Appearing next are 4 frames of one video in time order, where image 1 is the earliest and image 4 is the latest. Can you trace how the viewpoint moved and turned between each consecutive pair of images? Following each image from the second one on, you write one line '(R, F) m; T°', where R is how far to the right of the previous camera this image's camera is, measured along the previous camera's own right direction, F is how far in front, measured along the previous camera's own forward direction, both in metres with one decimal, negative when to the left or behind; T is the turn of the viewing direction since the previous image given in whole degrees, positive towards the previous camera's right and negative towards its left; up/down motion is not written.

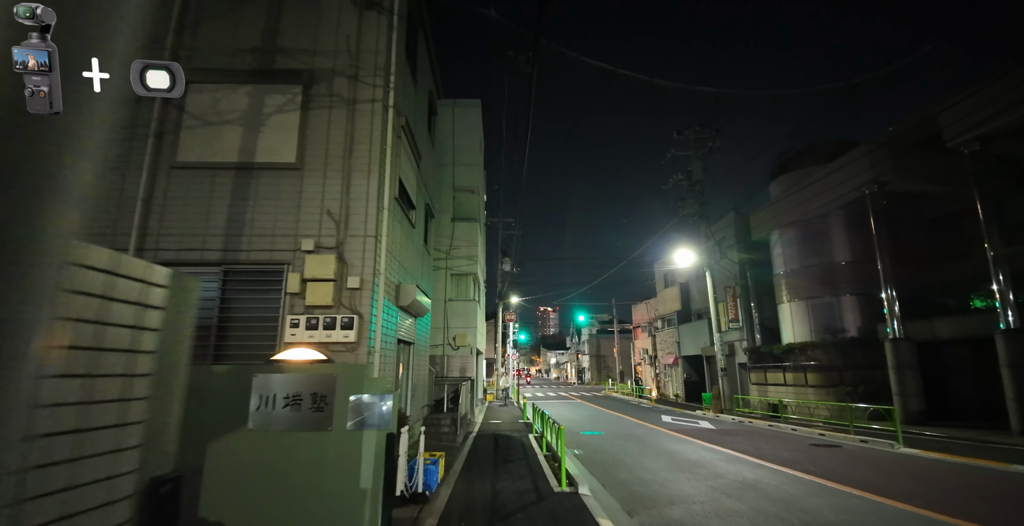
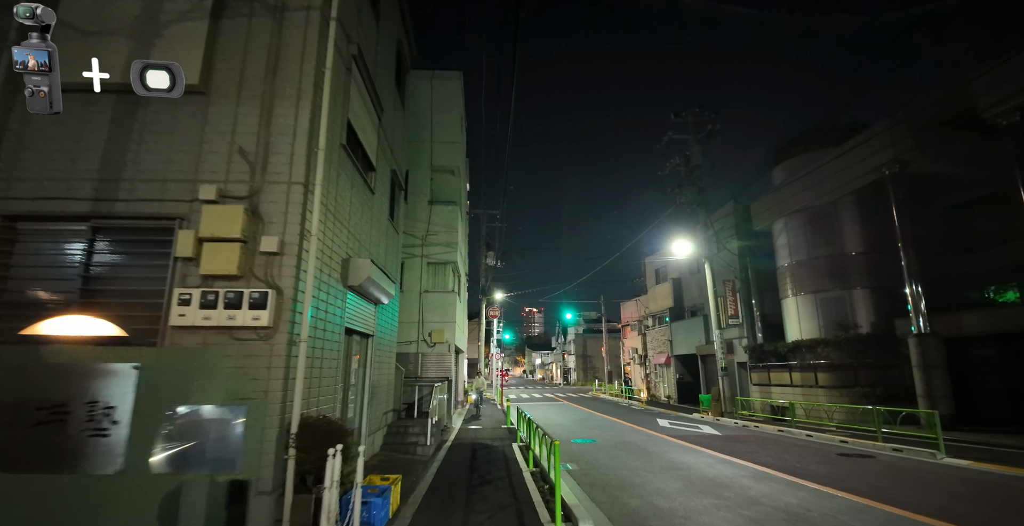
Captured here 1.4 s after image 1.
(+0.1, +2.0) m; +2°
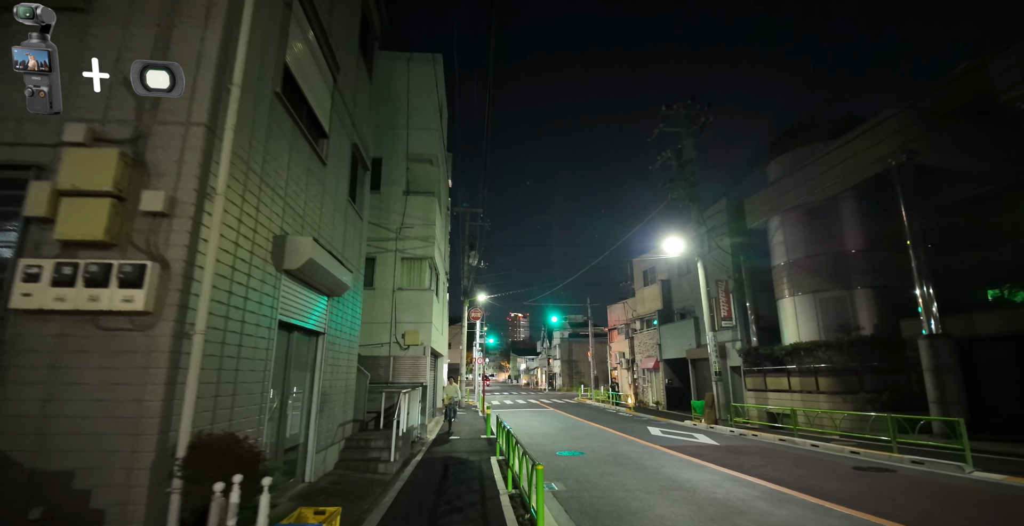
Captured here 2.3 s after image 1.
(+0.2, +1.3) m; +2°
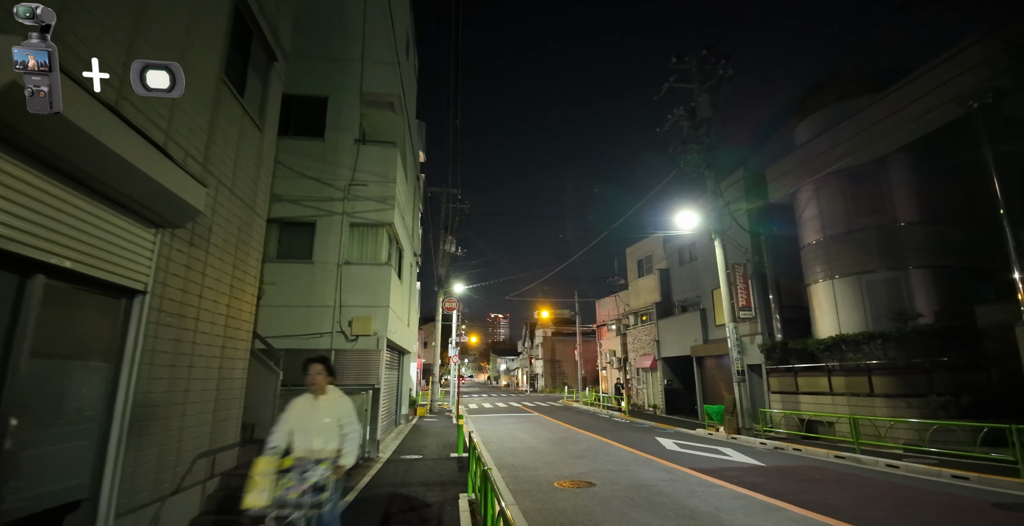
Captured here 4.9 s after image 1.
(0.0, +3.6) m; +2°
